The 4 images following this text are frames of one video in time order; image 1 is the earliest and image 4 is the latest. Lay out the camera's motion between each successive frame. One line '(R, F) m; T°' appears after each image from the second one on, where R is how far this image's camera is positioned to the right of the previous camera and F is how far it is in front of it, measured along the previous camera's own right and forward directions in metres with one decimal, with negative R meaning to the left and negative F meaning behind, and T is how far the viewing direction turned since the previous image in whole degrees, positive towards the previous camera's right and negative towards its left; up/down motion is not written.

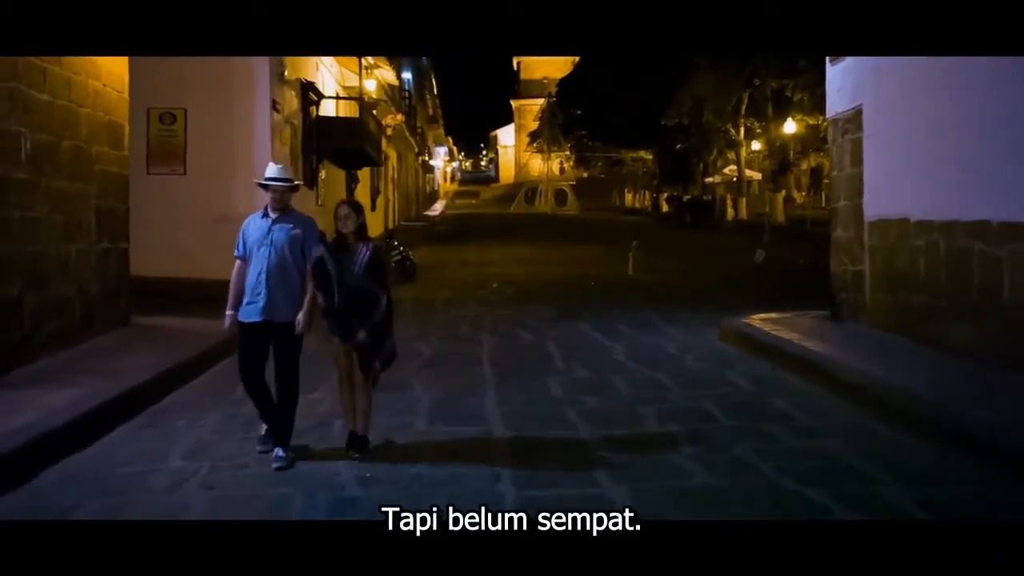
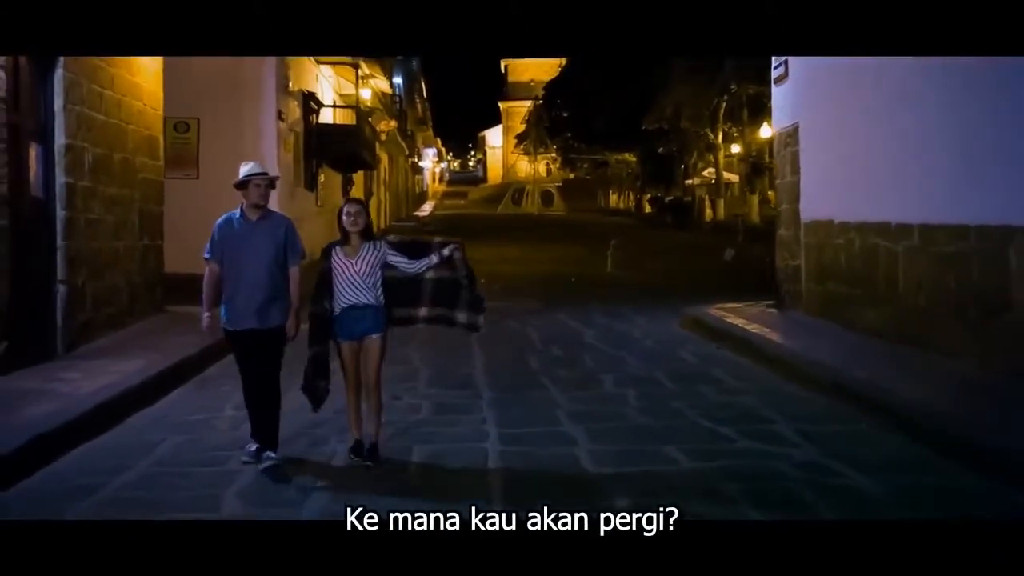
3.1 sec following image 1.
(0.0, -1.4) m; +1°
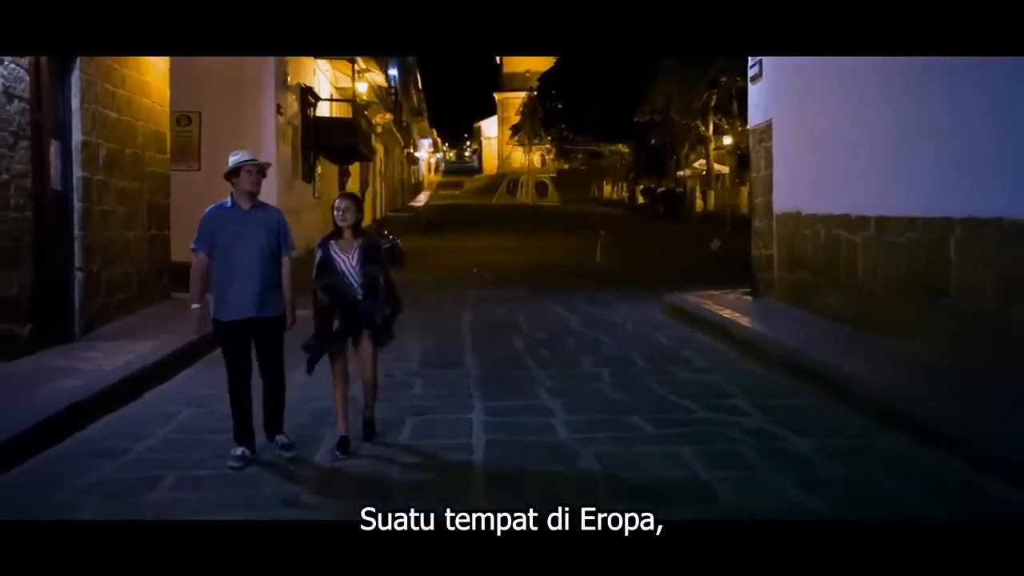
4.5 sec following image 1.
(+0.1, -0.6) m; 0°
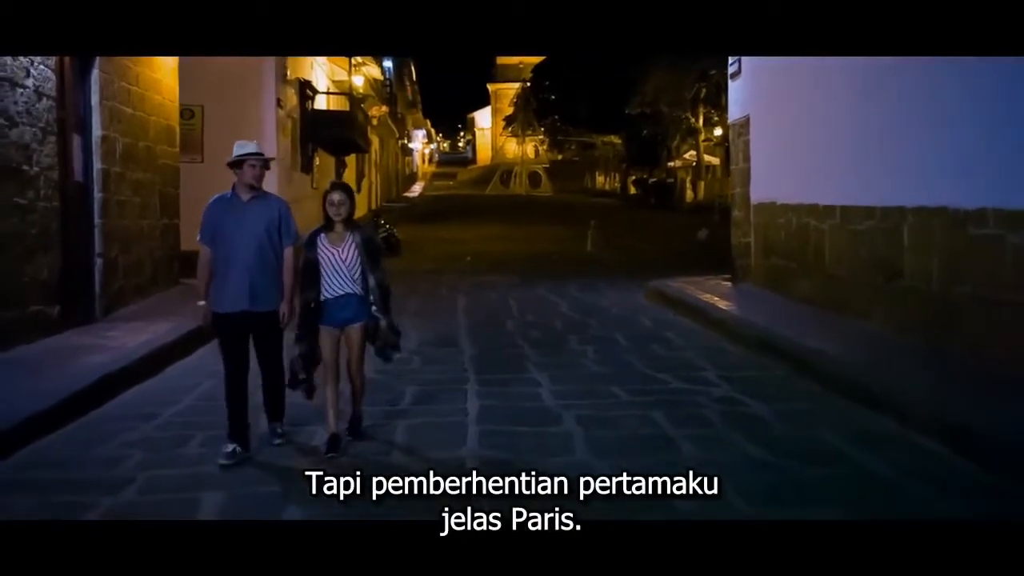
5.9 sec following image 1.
(0.0, -0.6) m; 0°
